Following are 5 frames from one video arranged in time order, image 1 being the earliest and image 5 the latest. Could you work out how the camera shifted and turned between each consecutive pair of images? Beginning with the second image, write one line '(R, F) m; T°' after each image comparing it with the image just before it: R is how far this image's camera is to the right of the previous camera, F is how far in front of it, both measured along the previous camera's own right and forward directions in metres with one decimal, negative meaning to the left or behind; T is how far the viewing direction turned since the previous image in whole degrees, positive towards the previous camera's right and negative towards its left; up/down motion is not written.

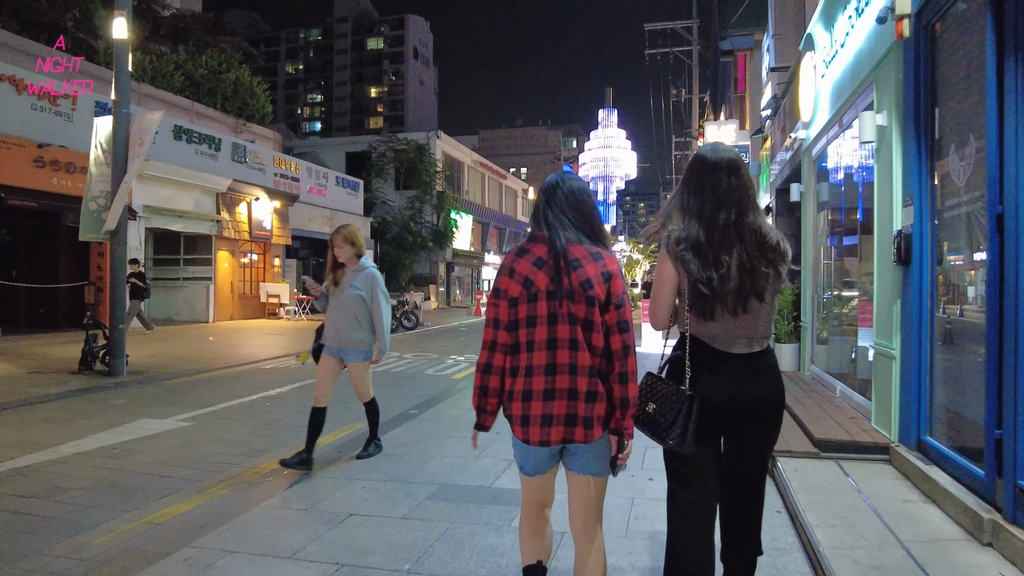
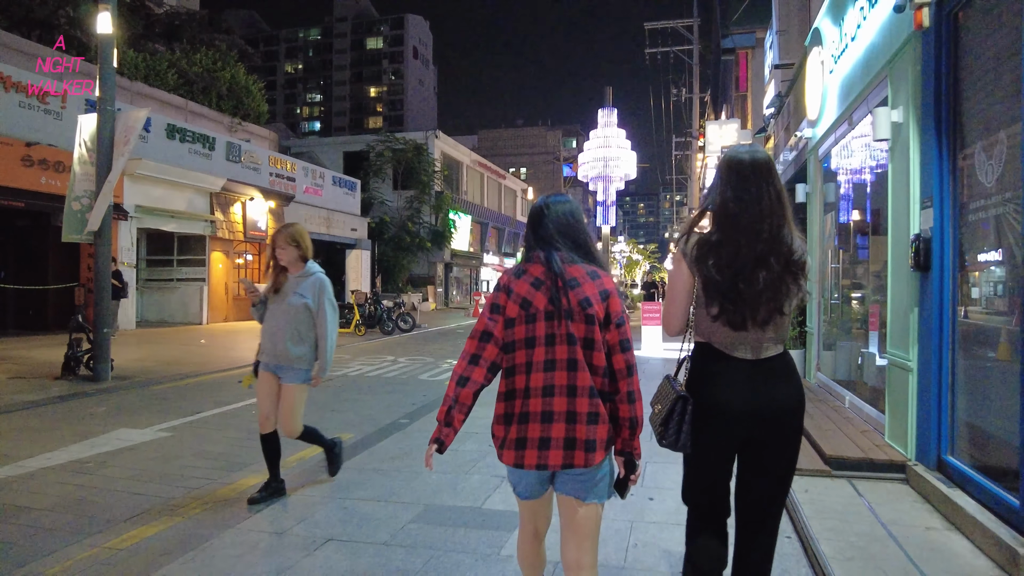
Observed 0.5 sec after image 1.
(+0.1, +0.3) m; 0°
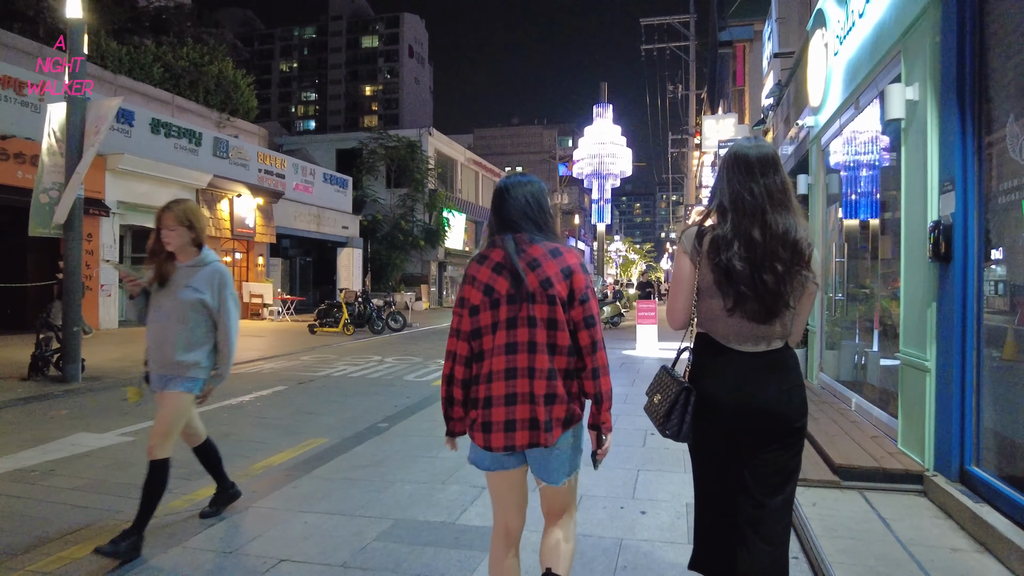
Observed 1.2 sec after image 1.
(+0.1, +0.4) m; 0°
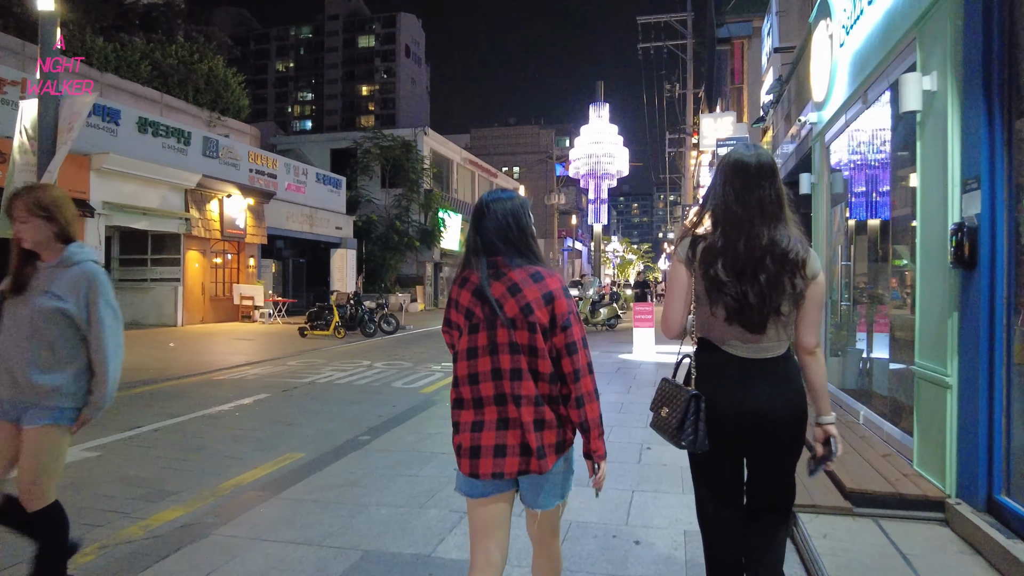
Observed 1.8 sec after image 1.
(+0.1, +0.3) m; 0°
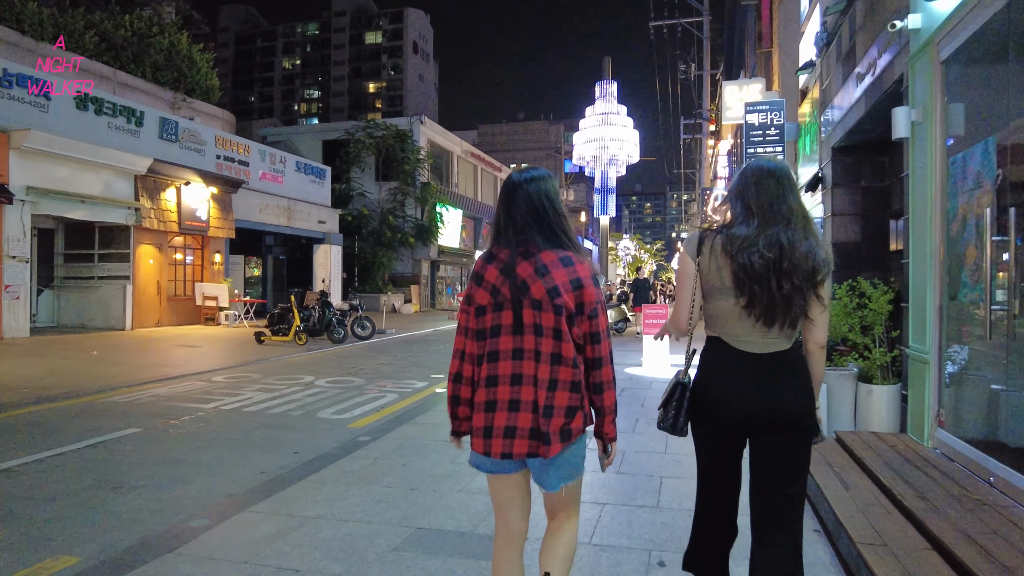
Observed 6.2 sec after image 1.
(+0.5, +2.4) m; -1°
